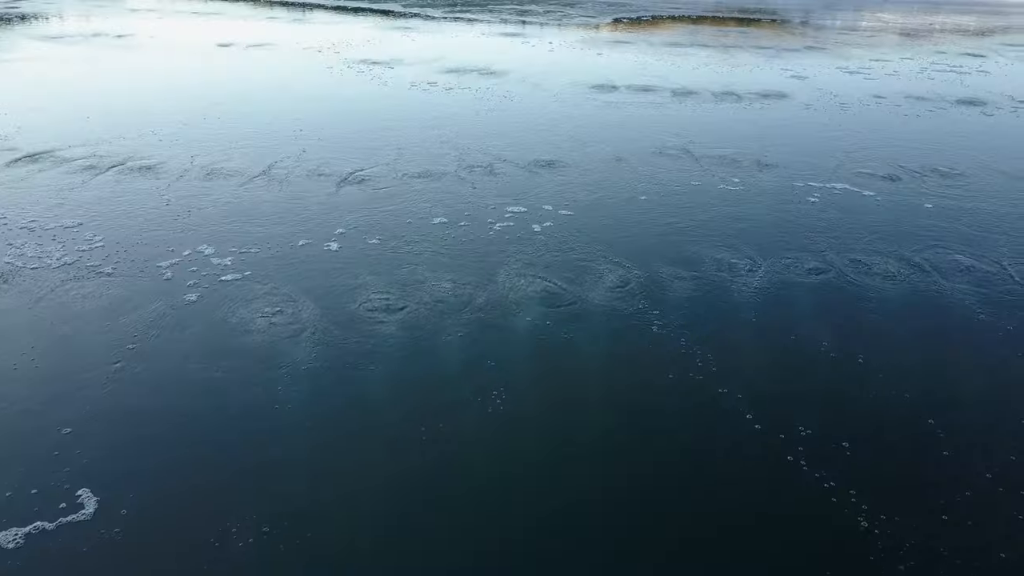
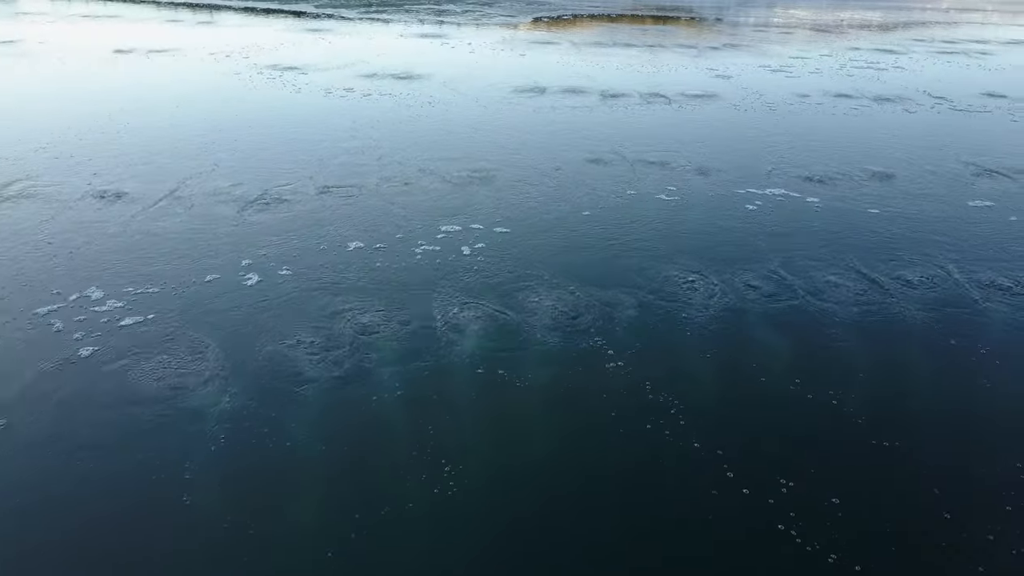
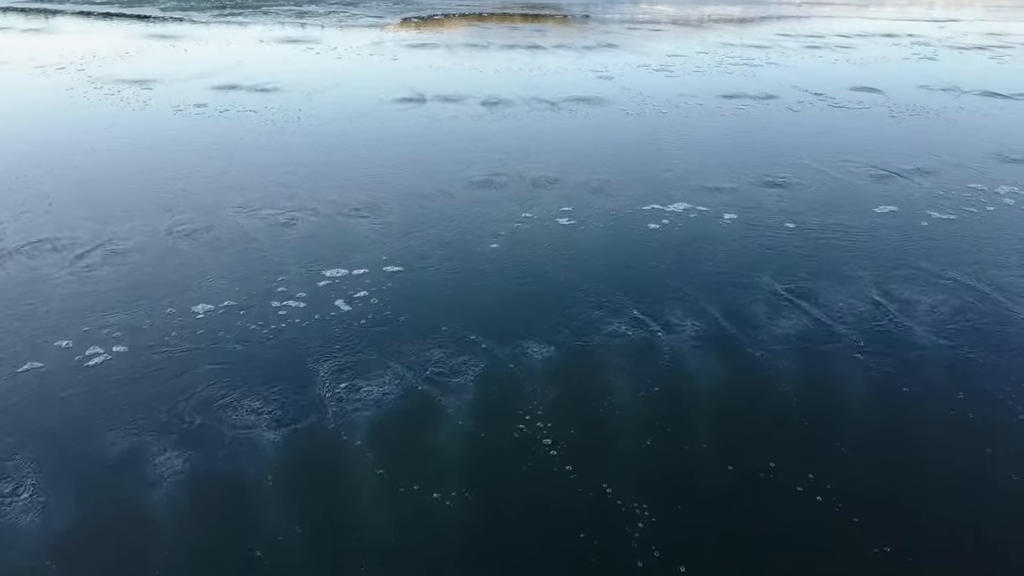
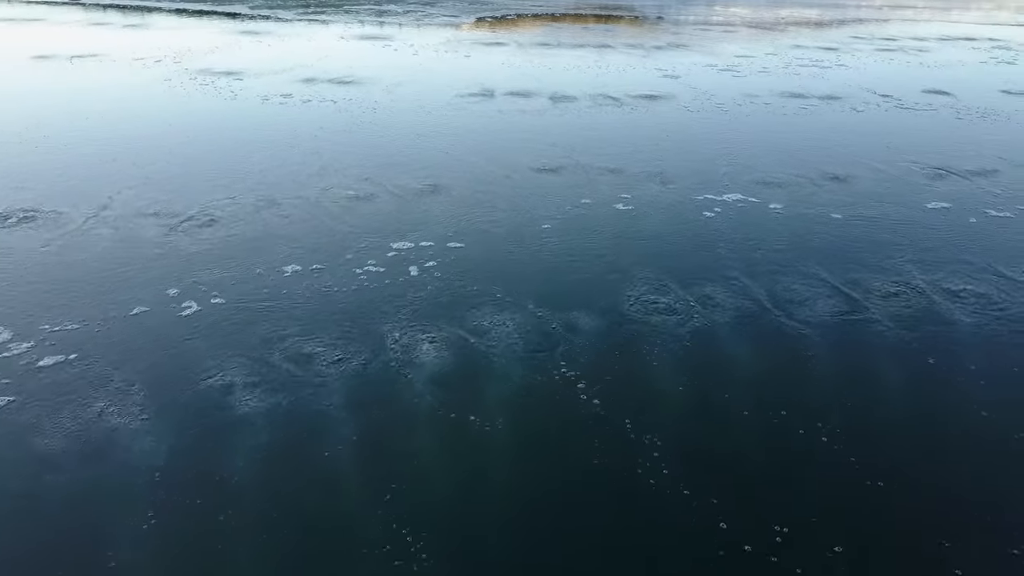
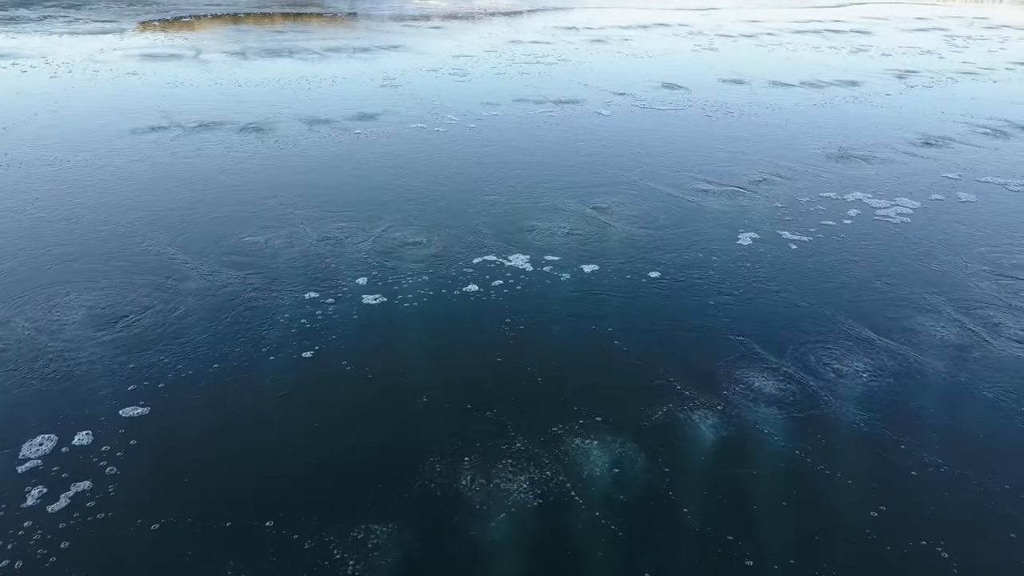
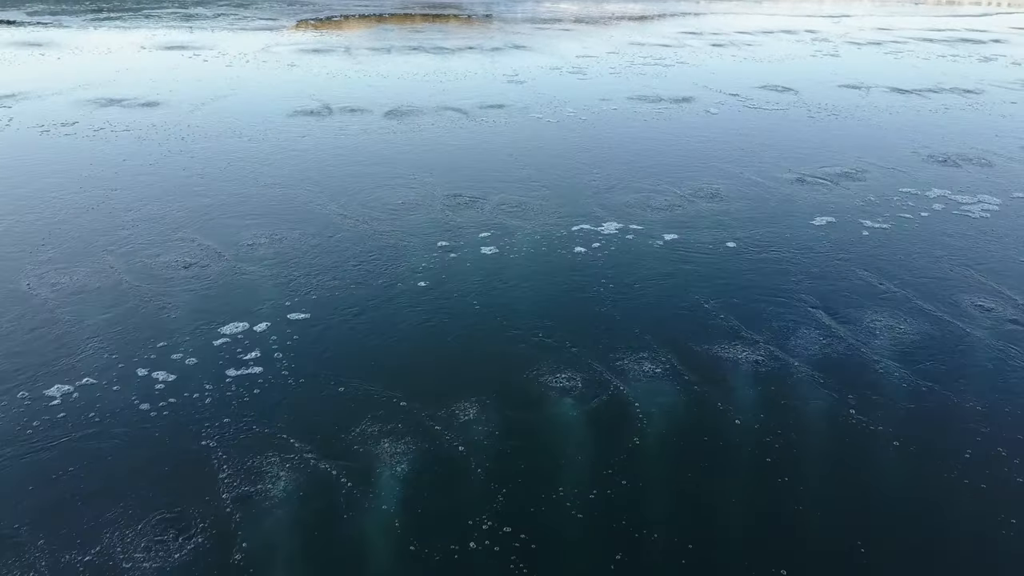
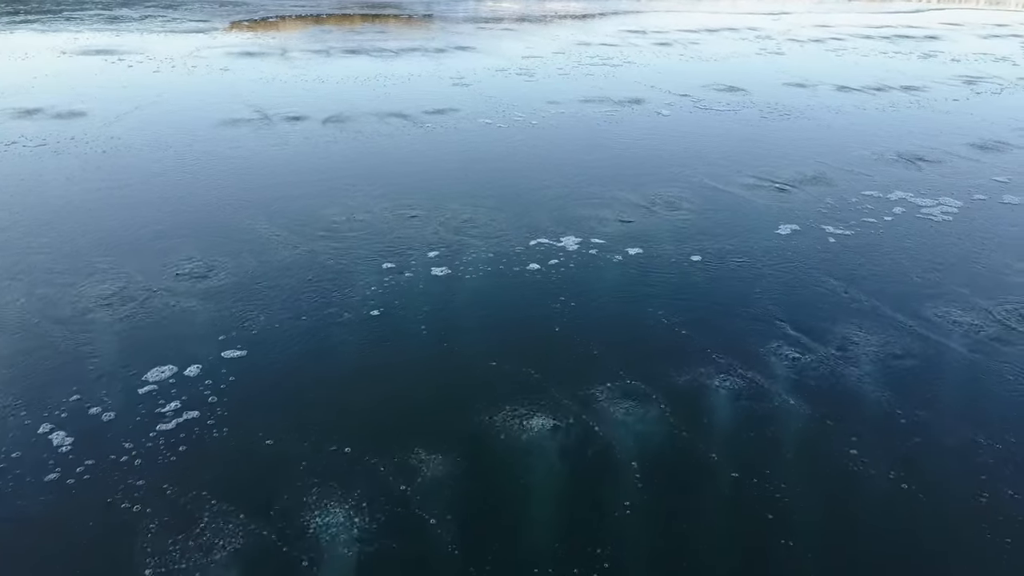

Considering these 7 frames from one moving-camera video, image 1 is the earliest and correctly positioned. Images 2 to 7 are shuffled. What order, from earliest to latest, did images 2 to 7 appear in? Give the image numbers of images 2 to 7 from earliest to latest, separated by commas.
2, 4, 3, 6, 7, 5
